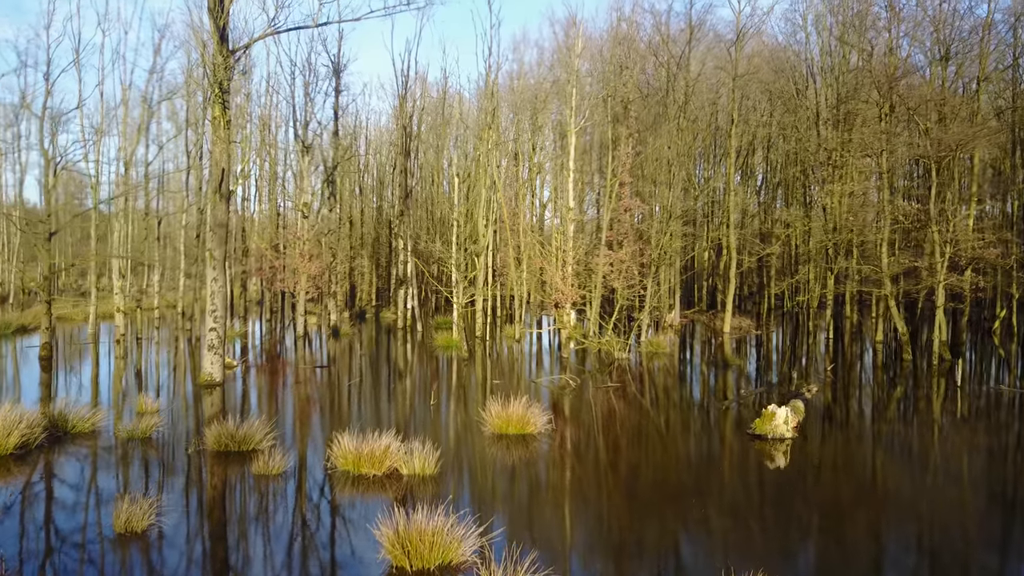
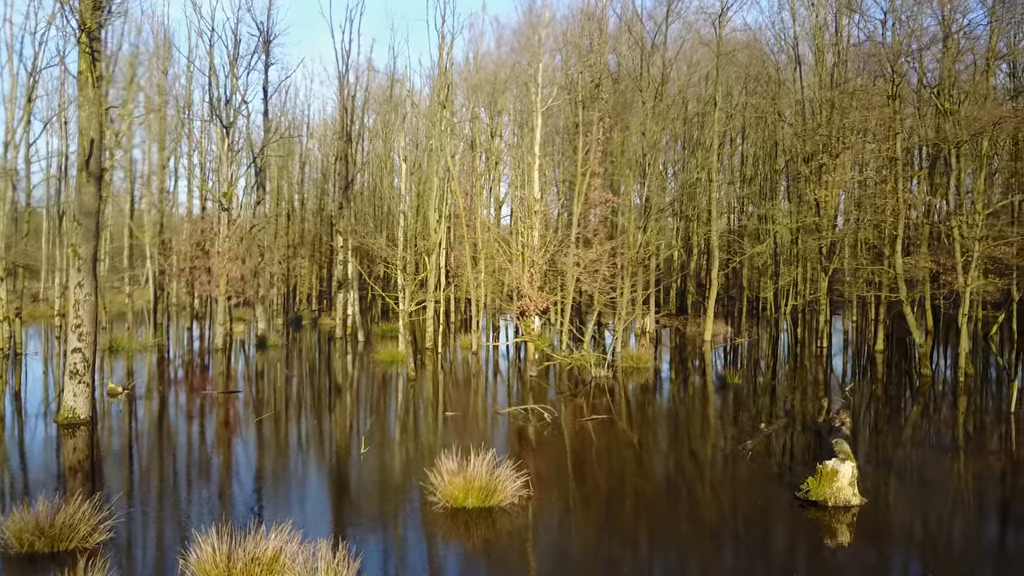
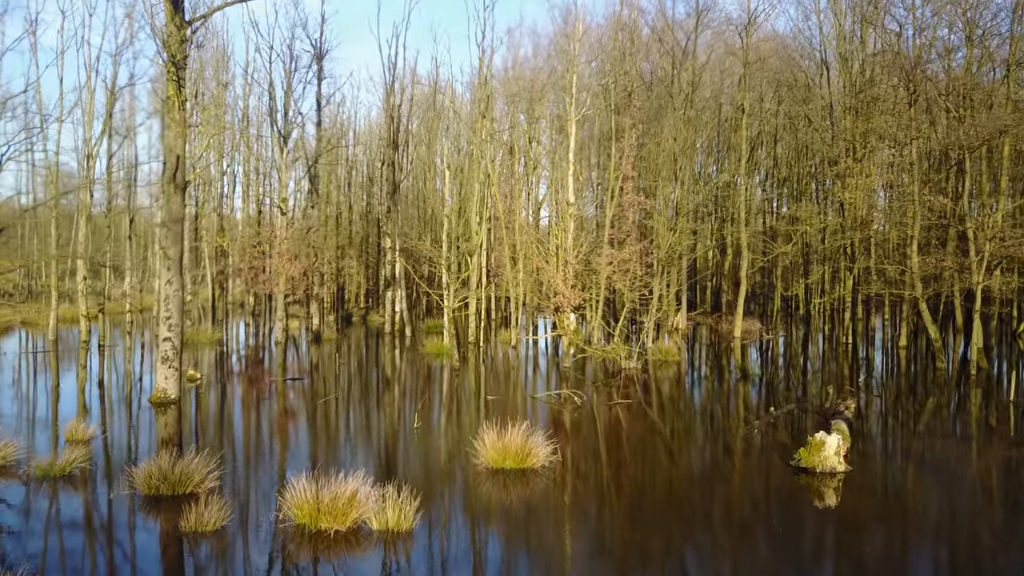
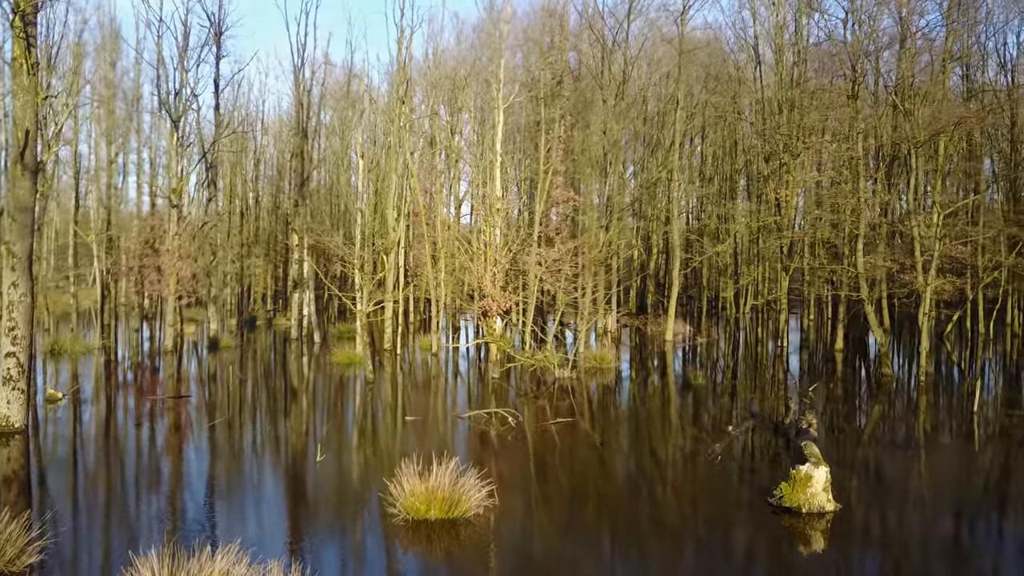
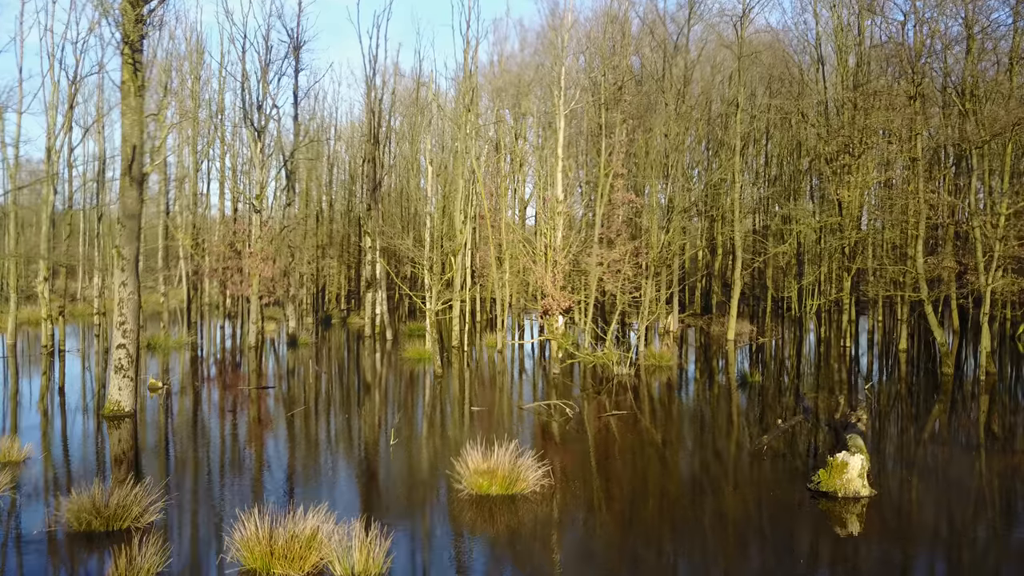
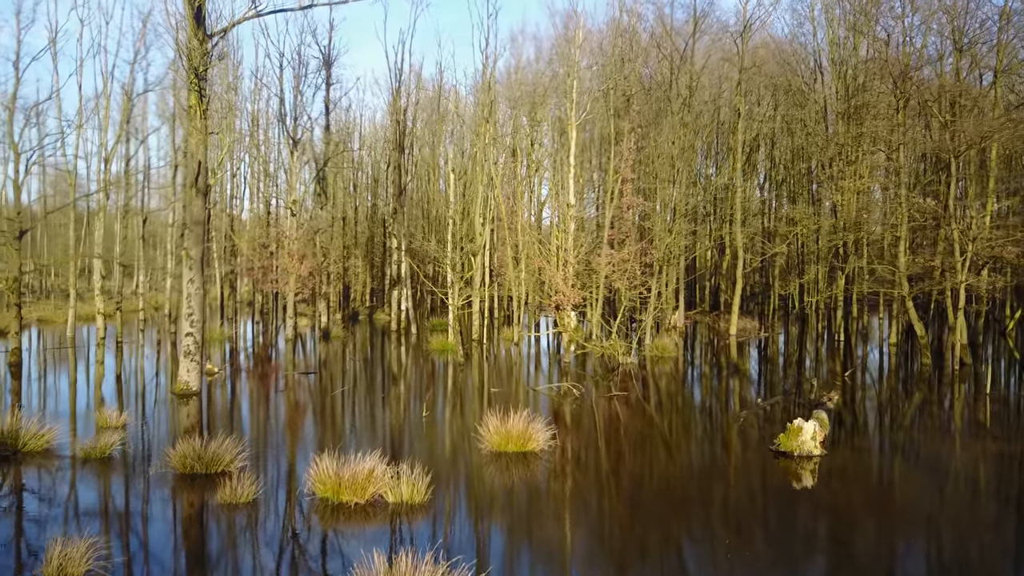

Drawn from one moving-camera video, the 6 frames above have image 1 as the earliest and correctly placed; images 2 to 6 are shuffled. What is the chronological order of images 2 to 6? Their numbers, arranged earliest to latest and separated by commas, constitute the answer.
6, 3, 5, 2, 4
